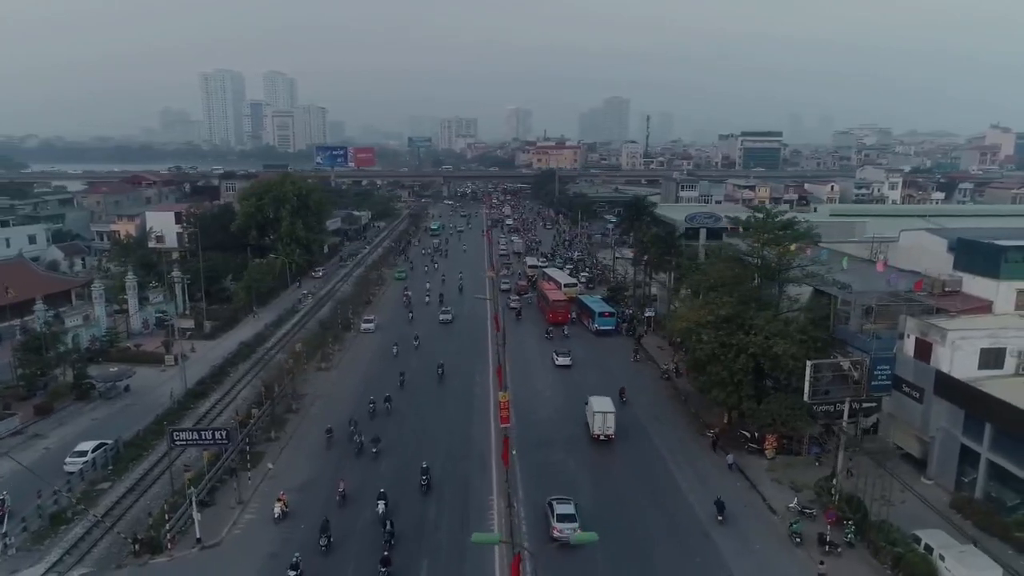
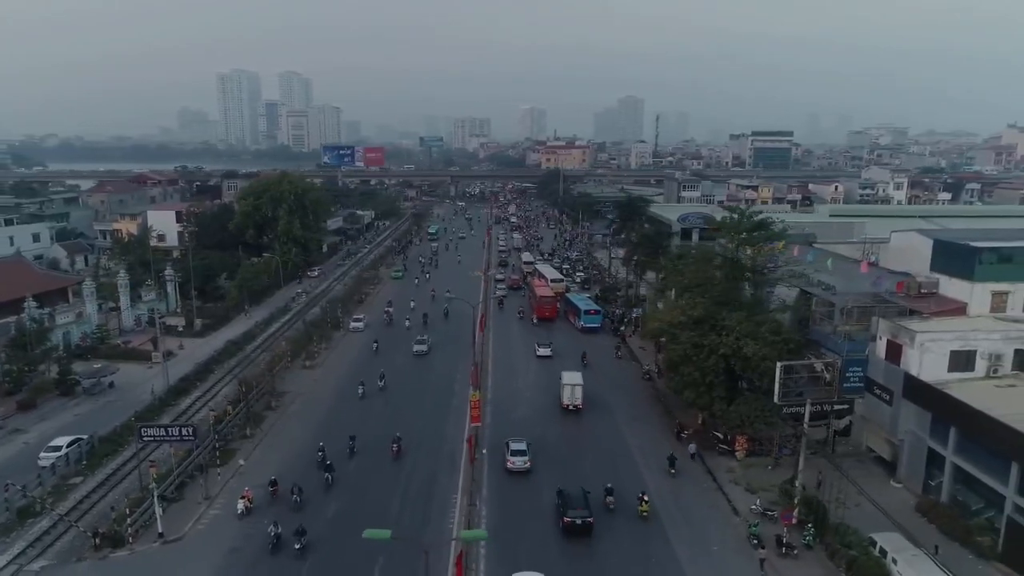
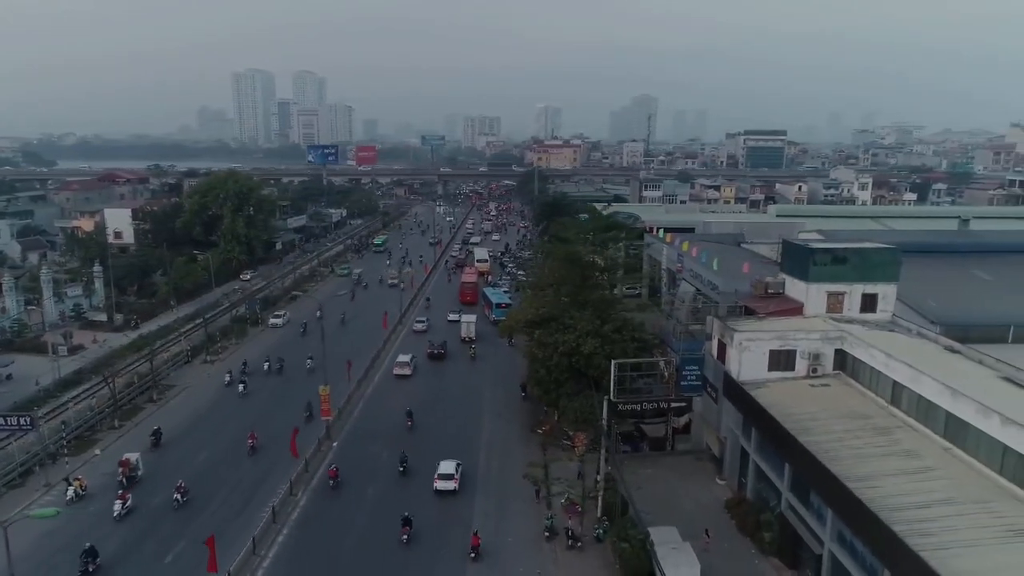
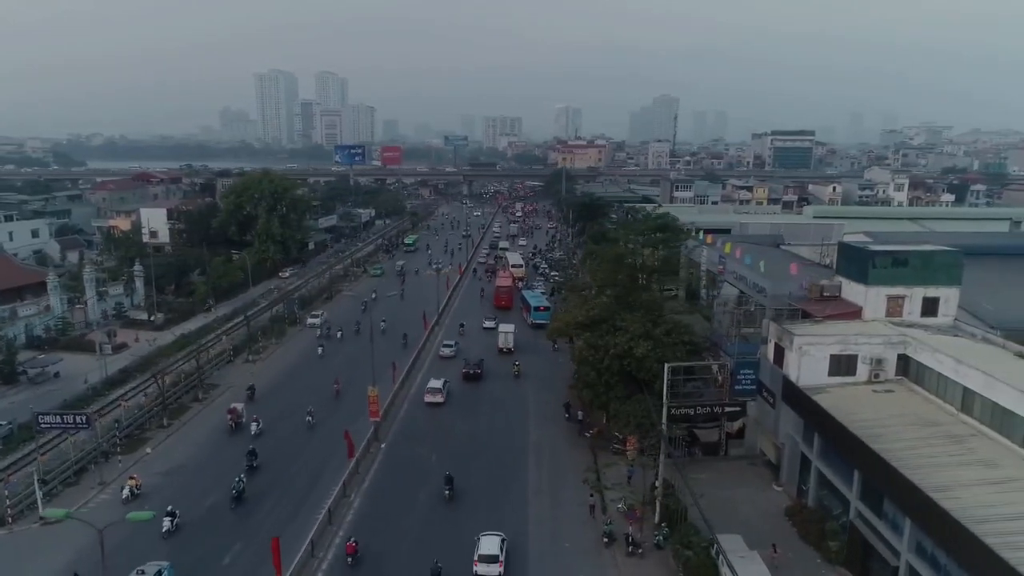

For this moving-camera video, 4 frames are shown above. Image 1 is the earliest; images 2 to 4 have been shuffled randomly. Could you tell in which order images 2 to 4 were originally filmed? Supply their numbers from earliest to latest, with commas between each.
2, 4, 3
